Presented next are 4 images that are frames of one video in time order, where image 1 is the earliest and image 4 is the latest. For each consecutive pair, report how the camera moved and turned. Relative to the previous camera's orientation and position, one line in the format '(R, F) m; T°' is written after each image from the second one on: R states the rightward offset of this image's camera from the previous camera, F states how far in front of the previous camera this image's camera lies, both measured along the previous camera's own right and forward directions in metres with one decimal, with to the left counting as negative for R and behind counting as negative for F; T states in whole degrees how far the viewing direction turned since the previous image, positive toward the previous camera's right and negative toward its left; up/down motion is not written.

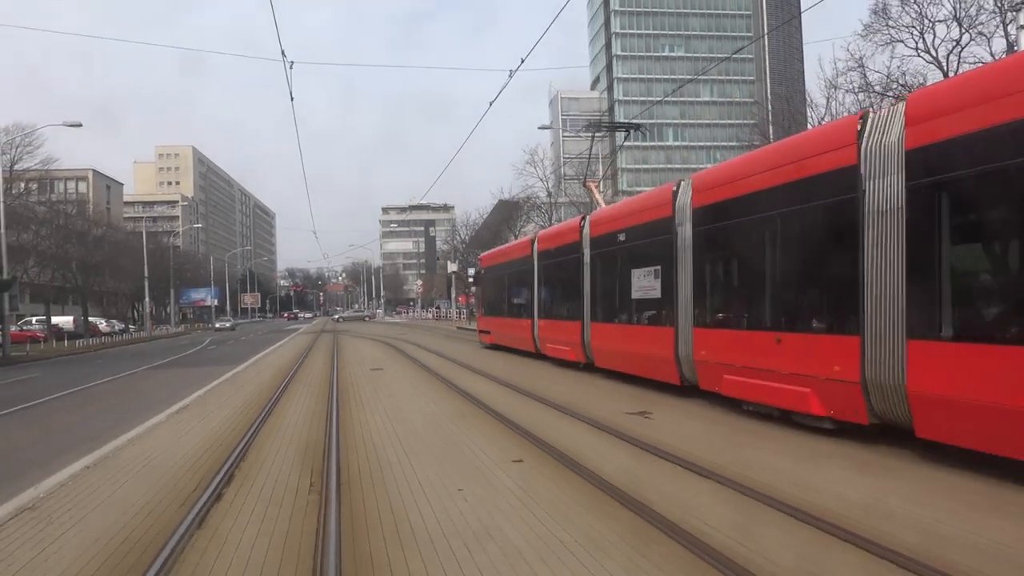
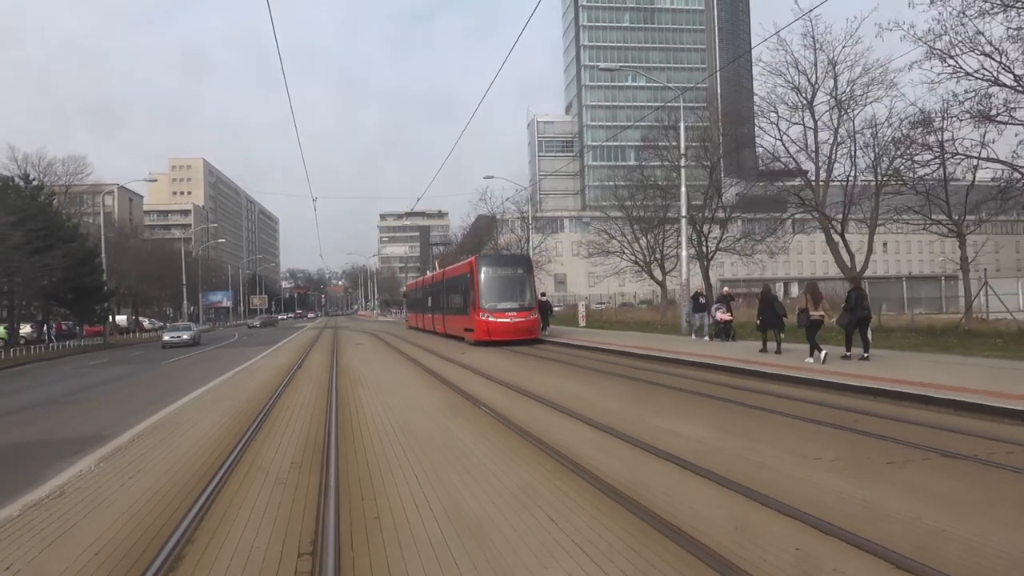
(+1.3, -5.6) m; 0°
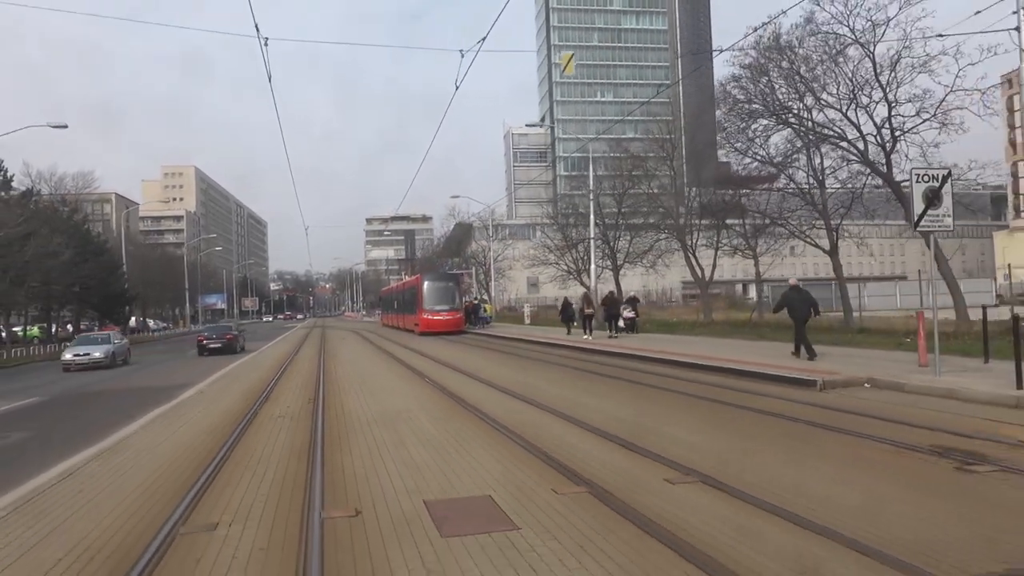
(+0.8, -3.3) m; +1°
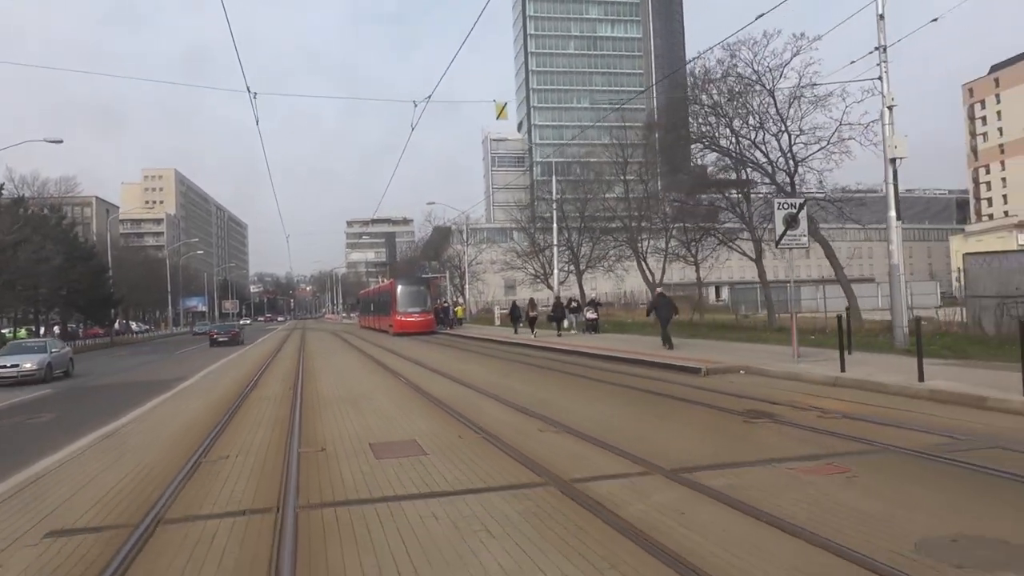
(+0.3, -1.1) m; +1°
